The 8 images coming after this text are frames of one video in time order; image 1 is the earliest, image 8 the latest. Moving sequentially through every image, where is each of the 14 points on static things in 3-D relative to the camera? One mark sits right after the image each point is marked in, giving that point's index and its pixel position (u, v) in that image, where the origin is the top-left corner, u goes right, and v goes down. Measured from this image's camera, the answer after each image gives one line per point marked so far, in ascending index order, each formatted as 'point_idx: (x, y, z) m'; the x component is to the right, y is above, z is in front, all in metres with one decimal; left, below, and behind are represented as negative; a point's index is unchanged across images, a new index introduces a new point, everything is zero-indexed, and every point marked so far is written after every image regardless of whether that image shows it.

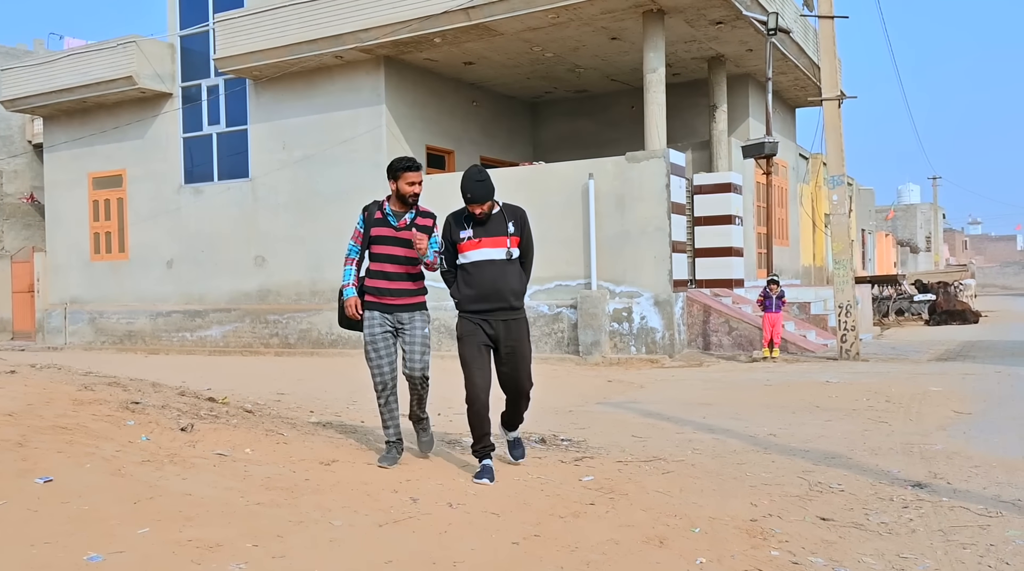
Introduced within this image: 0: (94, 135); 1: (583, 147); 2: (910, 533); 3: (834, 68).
0: (-7.6, +2.7, +15.8) m
1: (+1.3, +2.5, +15.5) m
2: (+1.7, -1.1, +3.7) m
3: (+4.2, +2.8, +11.2) m
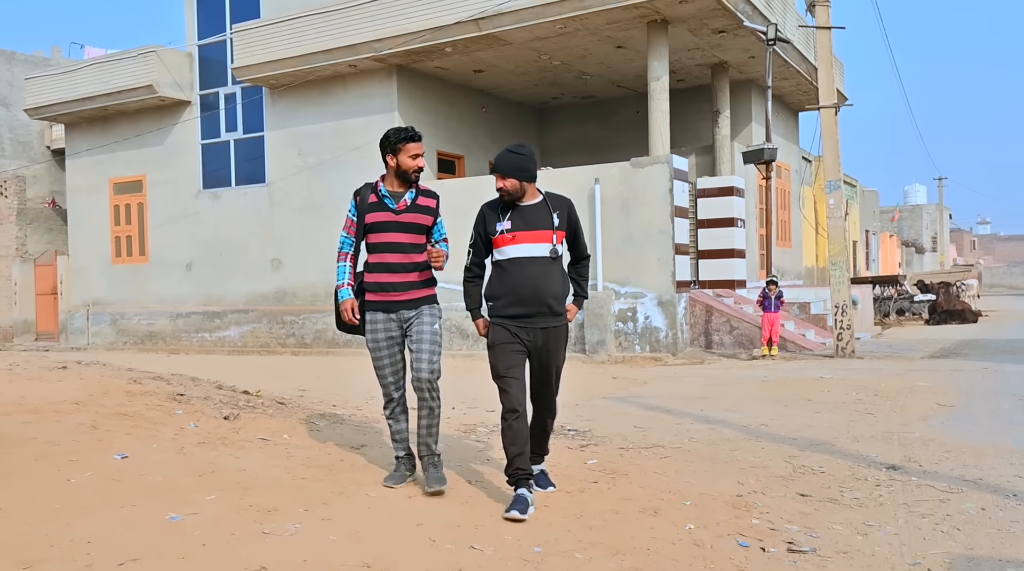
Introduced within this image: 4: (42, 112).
0: (-7.5, +2.7, +16.3) m
1: (+1.4, +2.5, +16.0) m
2: (+1.8, -1.1, +4.2) m
3: (+4.3, +2.8, +11.7) m
4: (-8.9, +3.2, +16.5) m
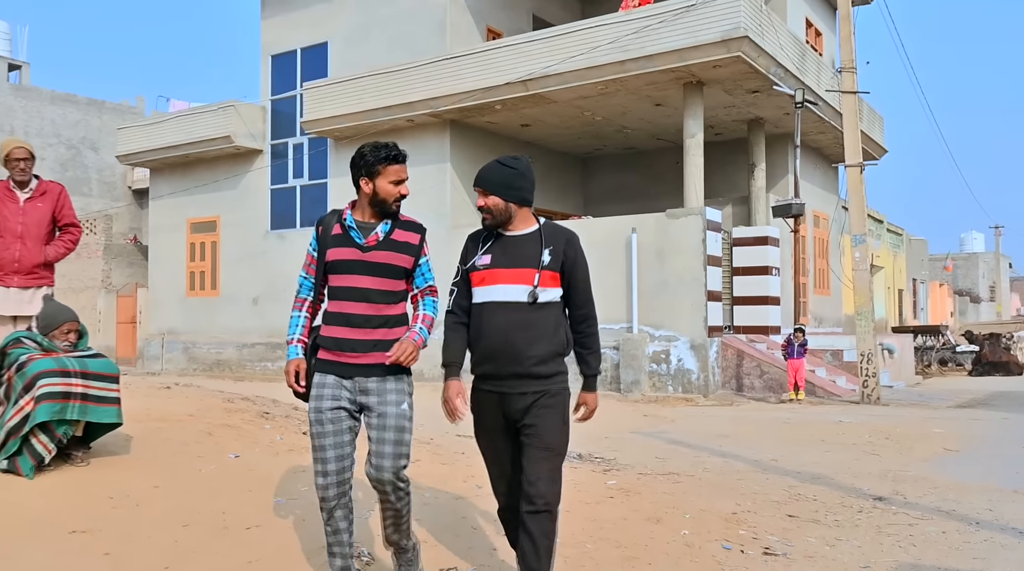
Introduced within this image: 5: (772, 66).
0: (-6.6, +2.1, +17.7) m
1: (+2.3, +1.7, +16.8) m
2: (+1.9, -1.4, +4.9) m
3: (+4.9, +2.1, +12.4) m
4: (-7.9, +2.6, +18.0) m
5: (+3.6, +3.0, +12.0) m
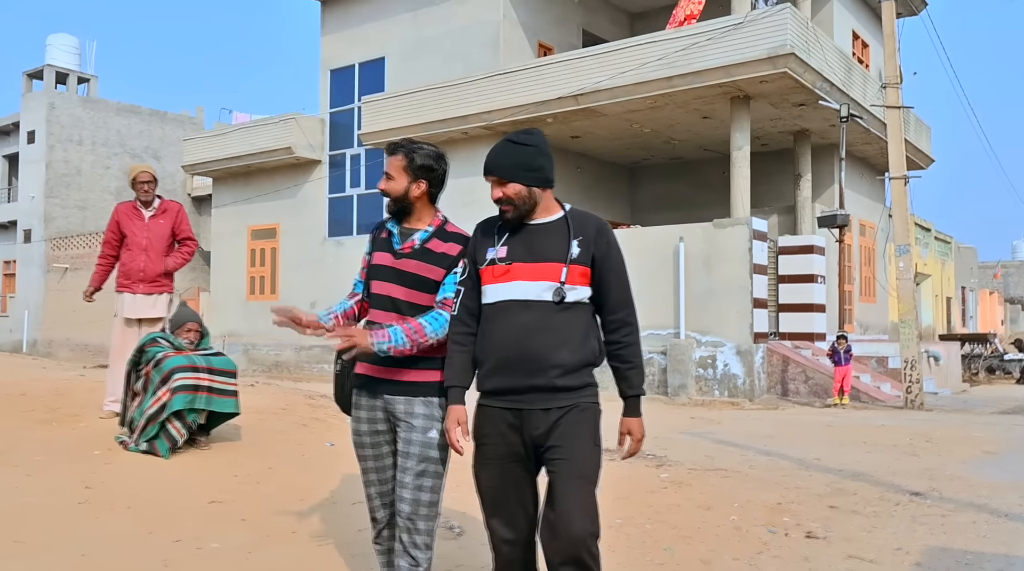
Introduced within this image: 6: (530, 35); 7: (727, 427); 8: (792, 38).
0: (-5.5, +2.0, +18.6) m
1: (+3.3, +1.5, +17.3) m
2: (+2.3, -1.4, +5.3) m
3: (+5.7, +2.0, +12.7) m
4: (-6.9, +2.5, +18.9) m
5: (+4.4, +2.9, +12.4) m
6: (+0.3, +4.4, +15.4) m
7: (+2.5, -1.6, +10.0) m
8: (+3.7, +3.2, +11.4) m
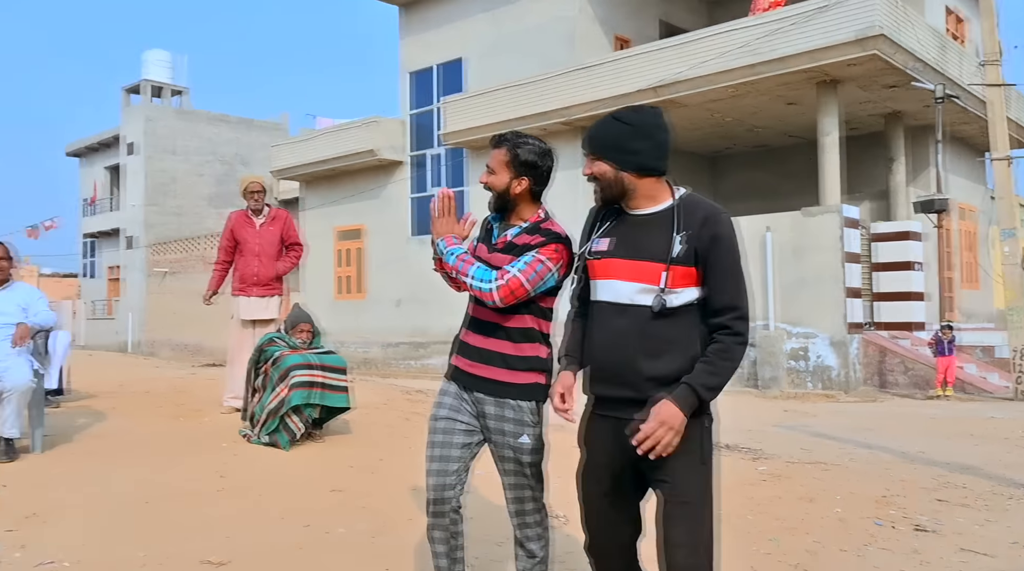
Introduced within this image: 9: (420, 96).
0: (-3.8, +2.0, +19.0) m
1: (+4.9, +1.7, +16.9) m
2: (+2.9, -1.3, +5.1) m
3: (+6.9, +2.2, +12.1) m
4: (-5.1, +2.5, +19.5) m
5: (+5.5, +3.1, +12.0) m
6: (+1.7, +4.5, +15.3) m
7: (+3.5, -1.5, +9.7) m
8: (+4.7, +3.4, +11.1) m
9: (-1.9, +3.9, +17.7) m
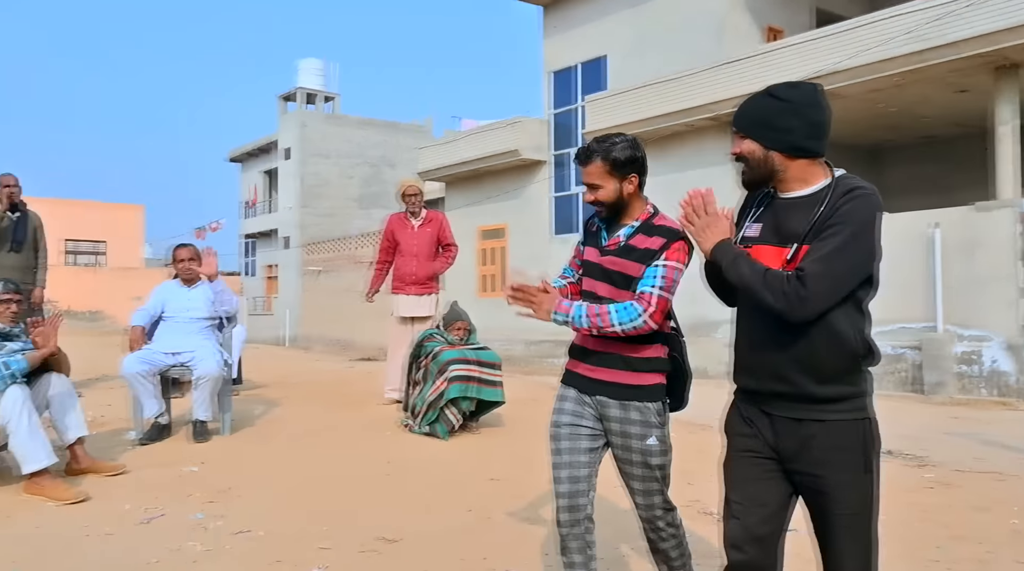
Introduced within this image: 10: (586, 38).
0: (-0.7, +2.0, +19.4) m
1: (+7.6, +1.7, +16.0) m
2: (+3.8, -1.3, +4.7) m
3: (+8.8, +2.2, +11.0) m
4: (-1.9, +2.6, +20.1) m
5: (+7.4, +3.1, +11.0) m
6: (+4.2, +4.6, +14.9) m
7: (+5.0, -1.5, +9.1) m
8: (+6.5, +3.4, +10.2) m
9: (+1.0, +3.9, +17.9) m
10: (+1.5, +4.9, +17.3) m
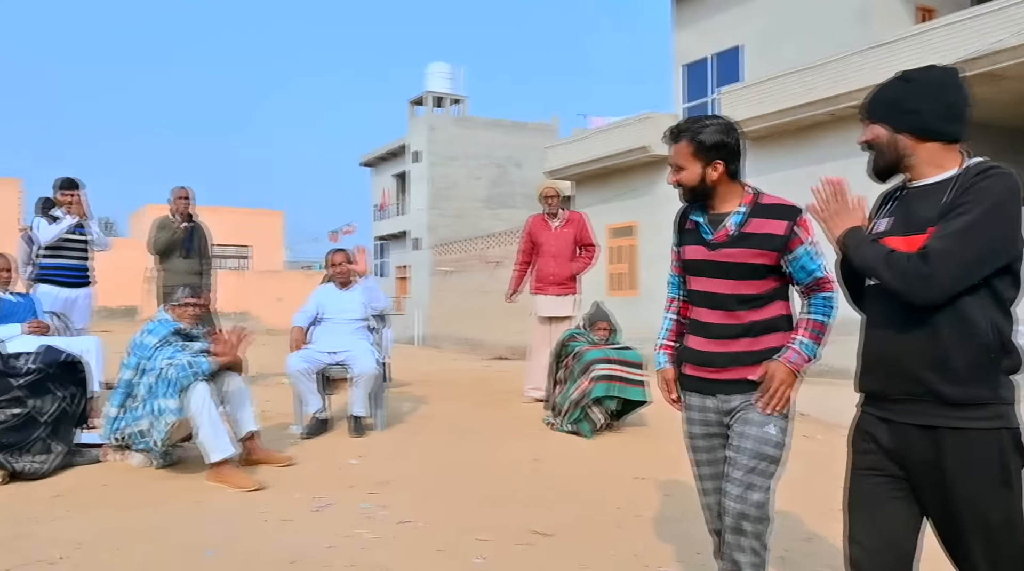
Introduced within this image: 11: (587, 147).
0: (+2.2, +2.1, +19.4) m
1: (+9.9, +1.8, +14.8) m
2: (+4.5, -1.3, +4.2) m
3: (+10.3, +2.3, +9.7) m
4: (+1.1, +2.6, +20.2) m
5: (+9.0, +3.2, +9.9) m
6: (+6.4, +4.6, +14.2) m
7: (+6.4, -1.4, +8.4) m
8: (+8.0, +3.5, +9.3) m
9: (+3.7, +4.0, +17.6) m
10: (+4.0, +5.0, +17.0) m
11: (+1.7, +3.1, +19.3) m
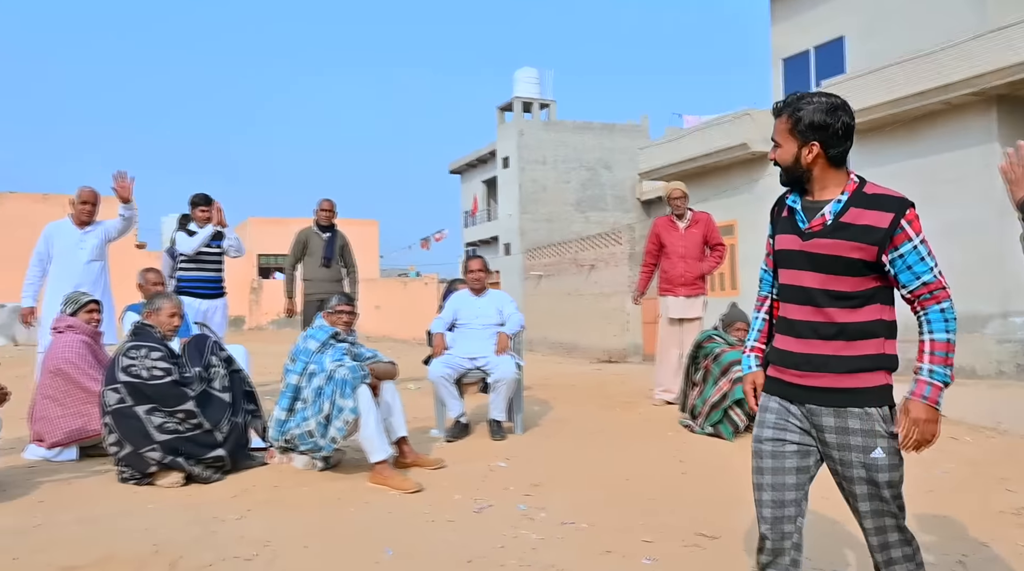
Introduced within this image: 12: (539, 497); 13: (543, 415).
0: (+4.4, +2.0, +19.1) m
1: (+11.6, +2.0, +13.7) m
2: (+5.2, -1.2, +3.7) m
3: (+11.5, +2.5, +8.6) m
4: (+3.4, +2.6, +20.0) m
5: (+10.1, +3.4, +9.0) m
6: (+7.9, +4.7, +13.5) m
7: (+7.5, -1.3, +7.7) m
8: (+9.1, +3.6, +8.4) m
9: (+5.7, +4.0, +17.2) m
10: (+5.9, +5.0, +16.5) m
11: (+3.8, +3.0, +19.1) m
12: (+0.1, -1.0, +3.9) m
13: (+0.2, -0.9, +6.2) m
